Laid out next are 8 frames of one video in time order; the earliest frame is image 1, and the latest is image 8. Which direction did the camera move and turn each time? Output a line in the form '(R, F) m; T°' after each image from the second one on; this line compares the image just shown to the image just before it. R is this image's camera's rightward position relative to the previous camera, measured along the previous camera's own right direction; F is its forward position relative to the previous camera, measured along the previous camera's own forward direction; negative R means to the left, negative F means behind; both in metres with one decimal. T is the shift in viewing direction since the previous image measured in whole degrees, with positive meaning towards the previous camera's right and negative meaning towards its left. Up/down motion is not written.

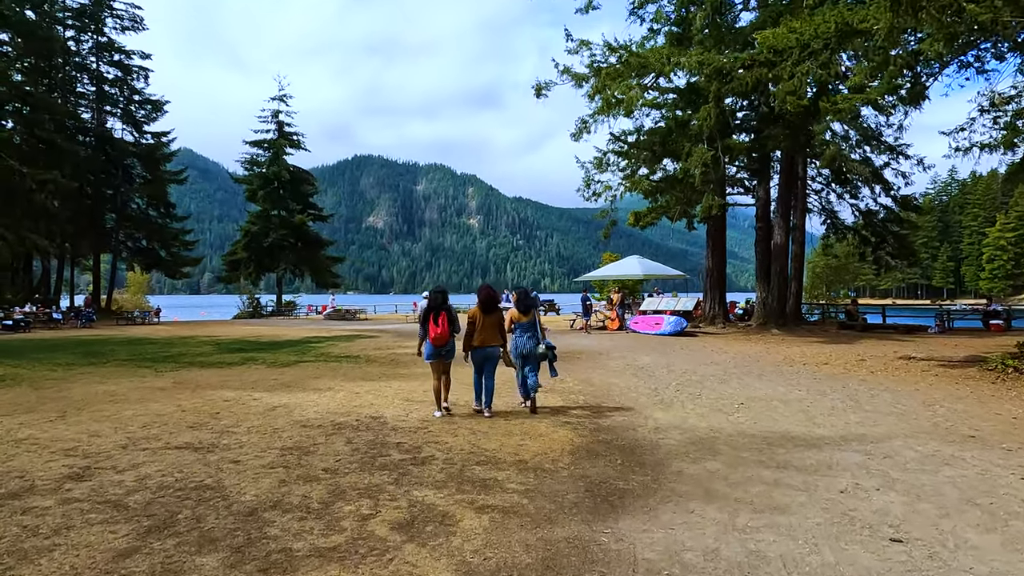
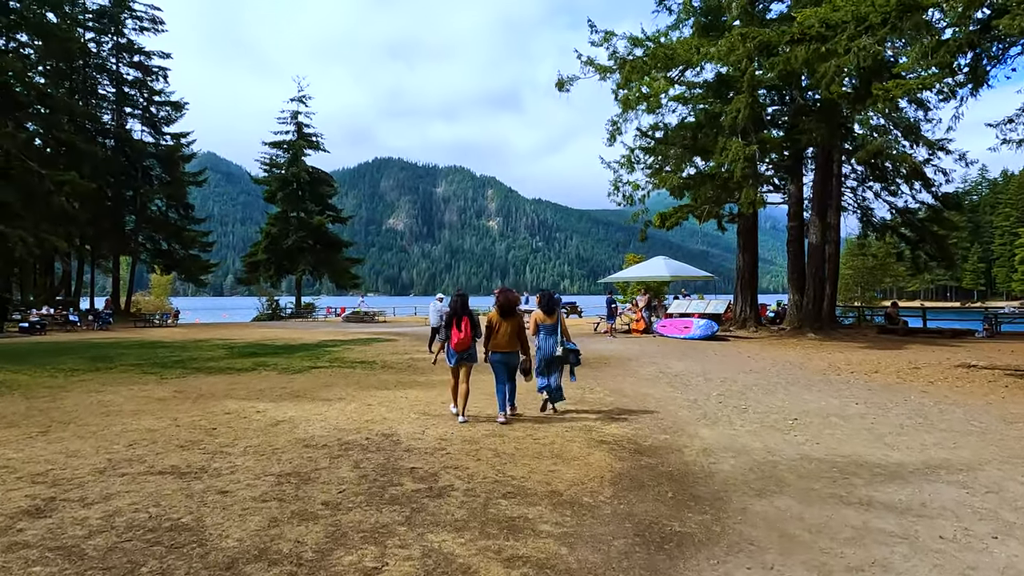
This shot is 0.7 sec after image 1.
(-0.1, +0.7) m; -2°
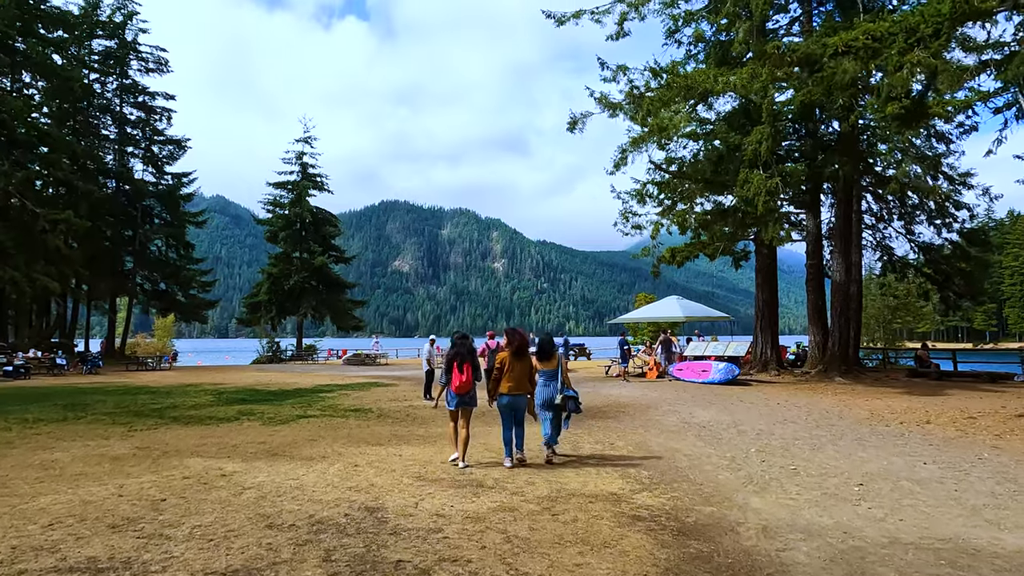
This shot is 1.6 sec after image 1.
(-0.1, +1.0) m; 0°
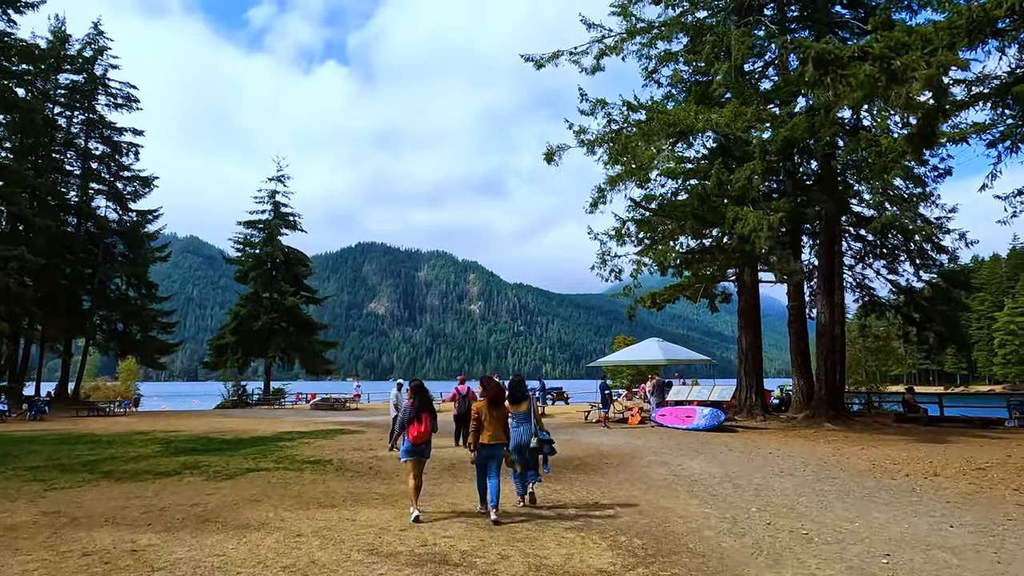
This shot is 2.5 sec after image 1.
(0.0, +0.8) m; +2°
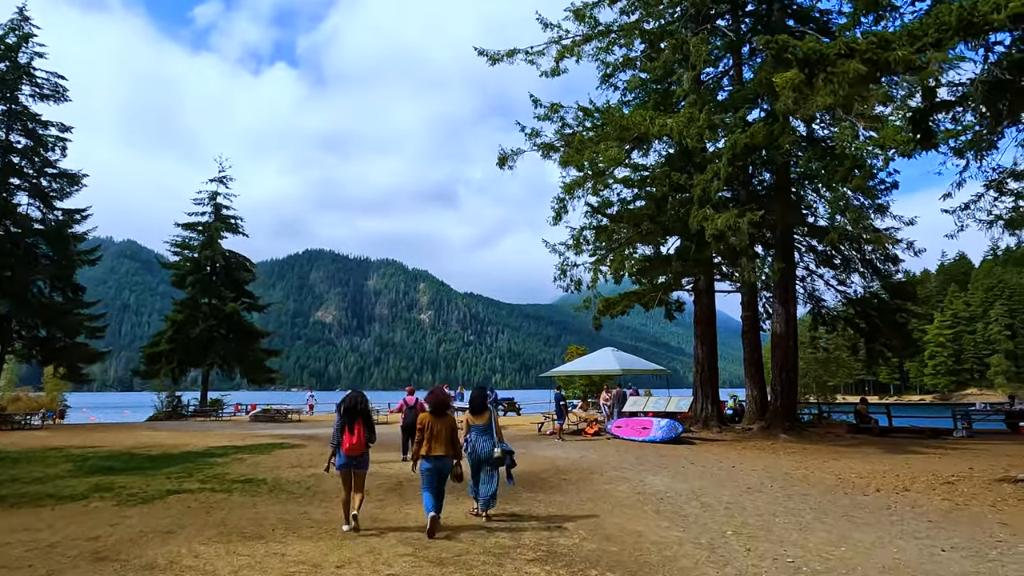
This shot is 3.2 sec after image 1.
(-0.1, +0.7) m; +4°
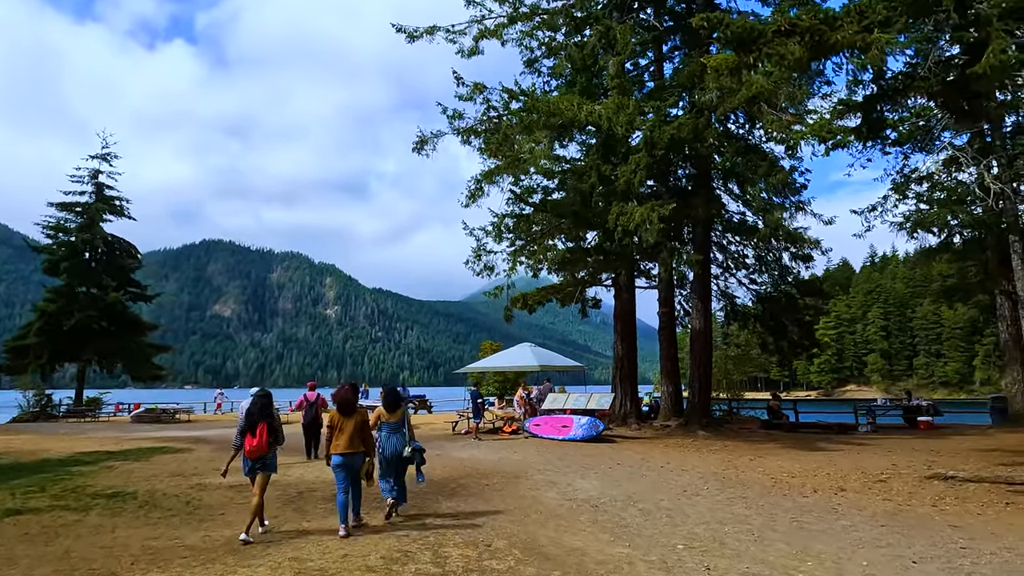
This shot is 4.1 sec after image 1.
(-0.1, +1.0) m; +8°
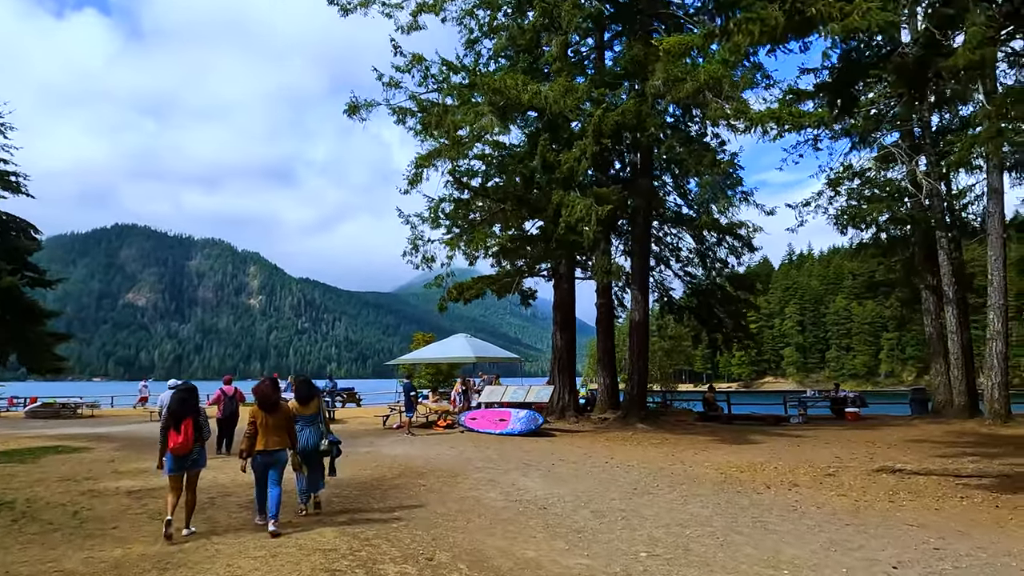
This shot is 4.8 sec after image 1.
(-0.1, +0.7) m; +6°
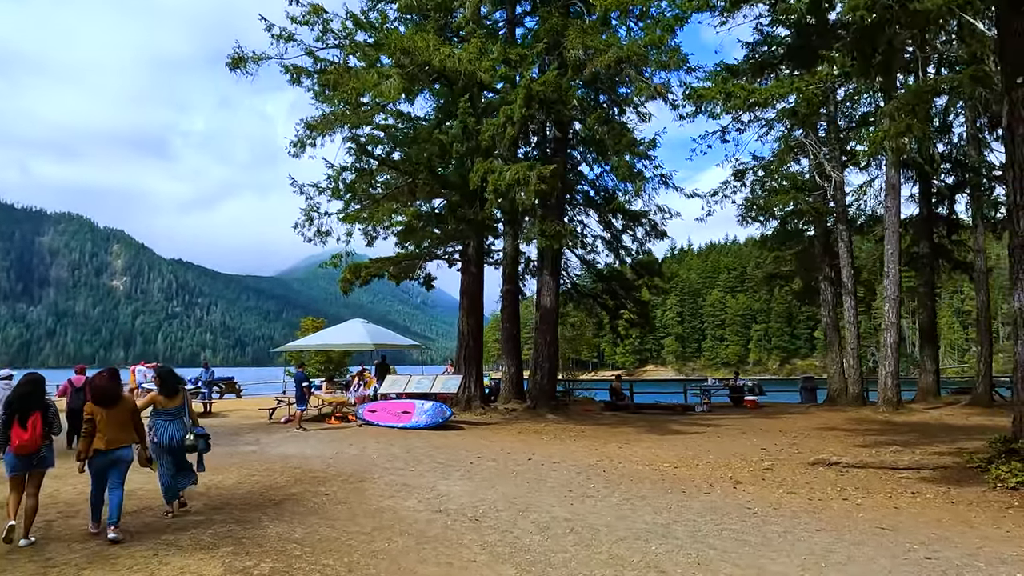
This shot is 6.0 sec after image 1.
(-0.4, +1.1) m; +10°
